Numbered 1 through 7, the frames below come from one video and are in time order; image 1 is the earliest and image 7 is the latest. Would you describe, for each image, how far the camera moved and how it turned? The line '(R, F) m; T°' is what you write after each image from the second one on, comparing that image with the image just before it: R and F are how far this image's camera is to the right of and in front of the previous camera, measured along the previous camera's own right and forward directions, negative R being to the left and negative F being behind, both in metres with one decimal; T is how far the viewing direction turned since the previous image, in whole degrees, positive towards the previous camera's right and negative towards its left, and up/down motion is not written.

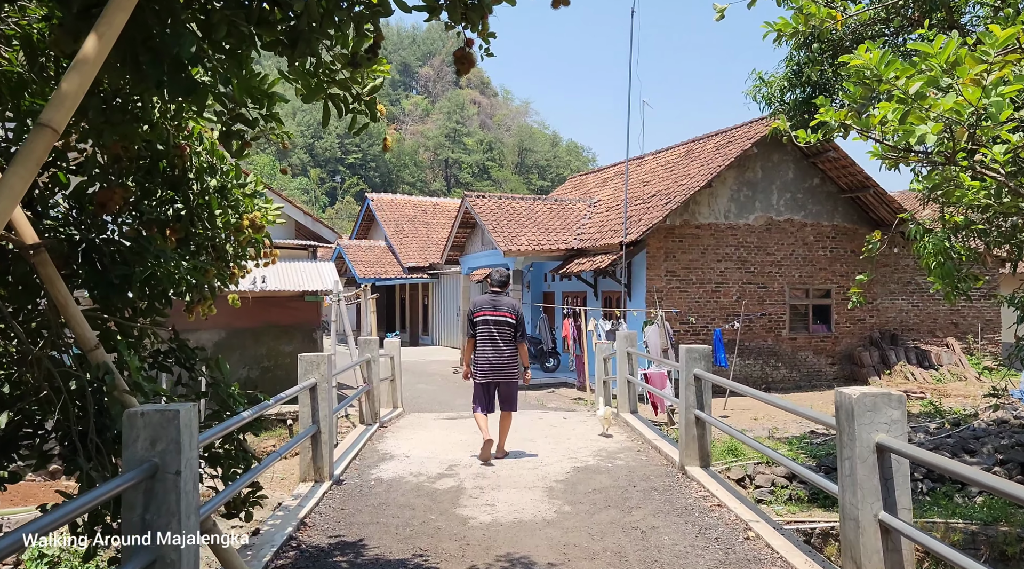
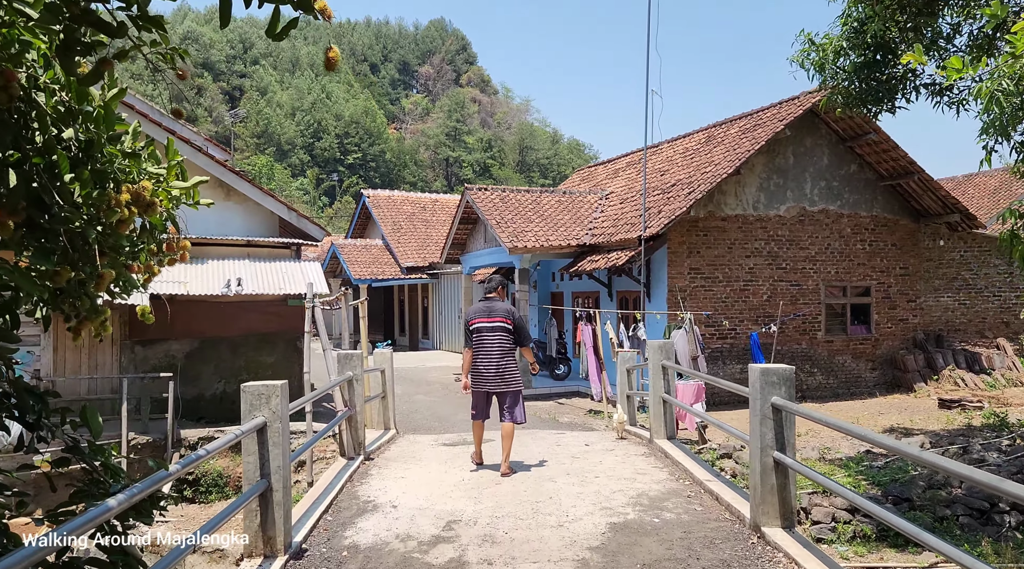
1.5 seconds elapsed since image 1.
(-0.1, +1.5) m; 0°
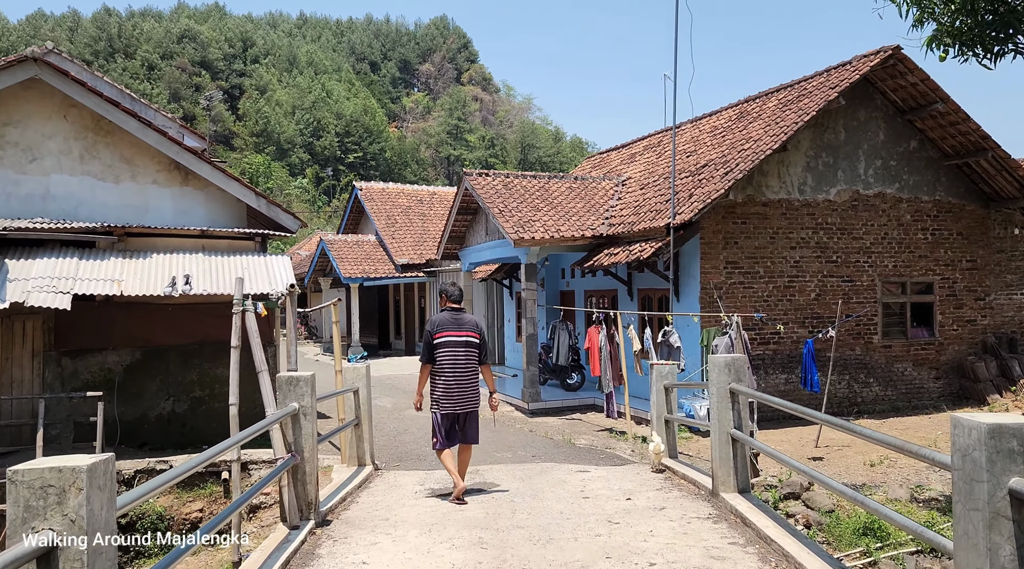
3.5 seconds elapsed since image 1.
(0.0, +2.0) m; 0°
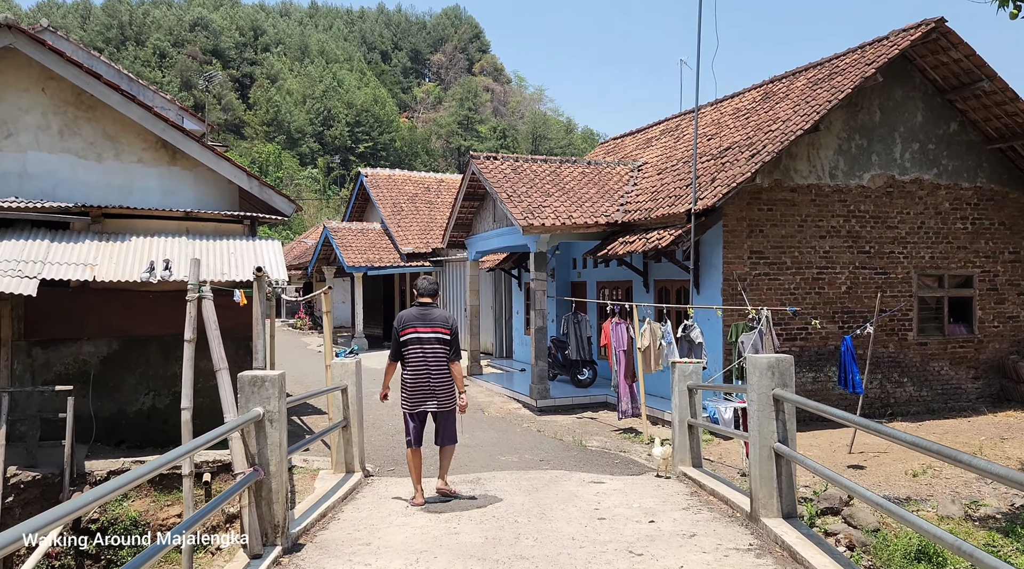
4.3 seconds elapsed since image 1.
(0.0, +0.8) m; -1°
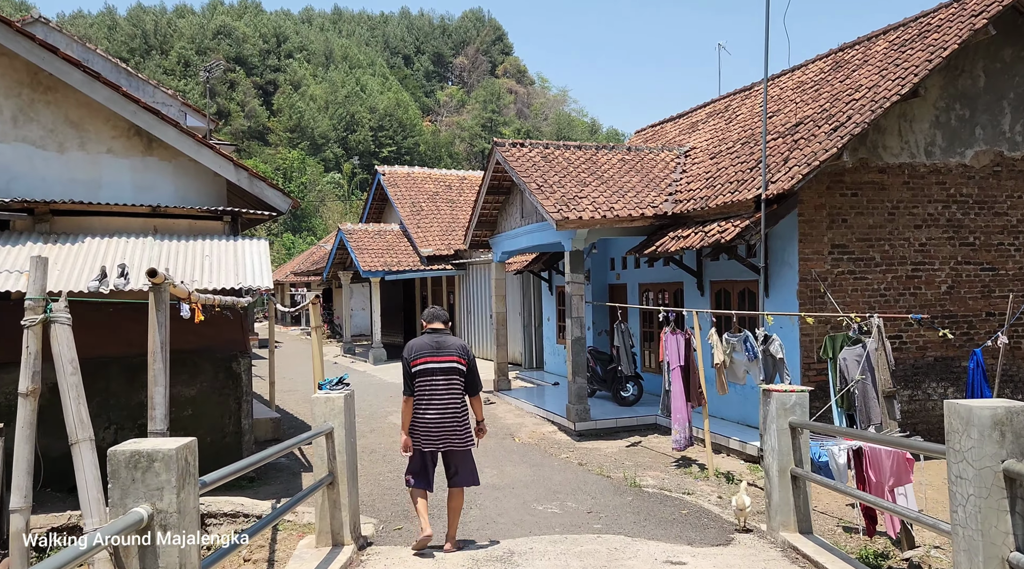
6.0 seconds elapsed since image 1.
(-0.1, +1.7) m; -2°
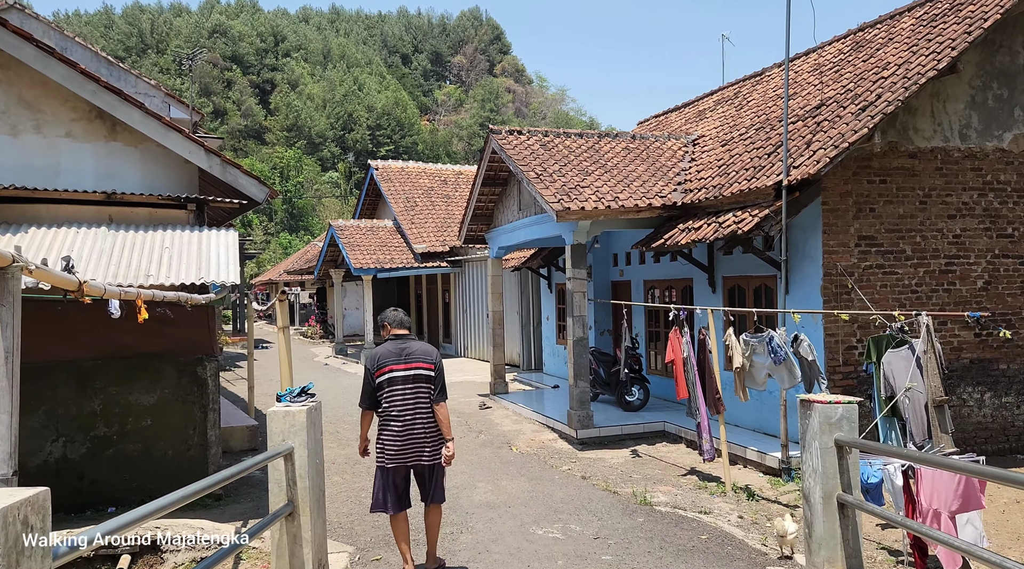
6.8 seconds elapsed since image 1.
(0.0, +0.8) m; 0°
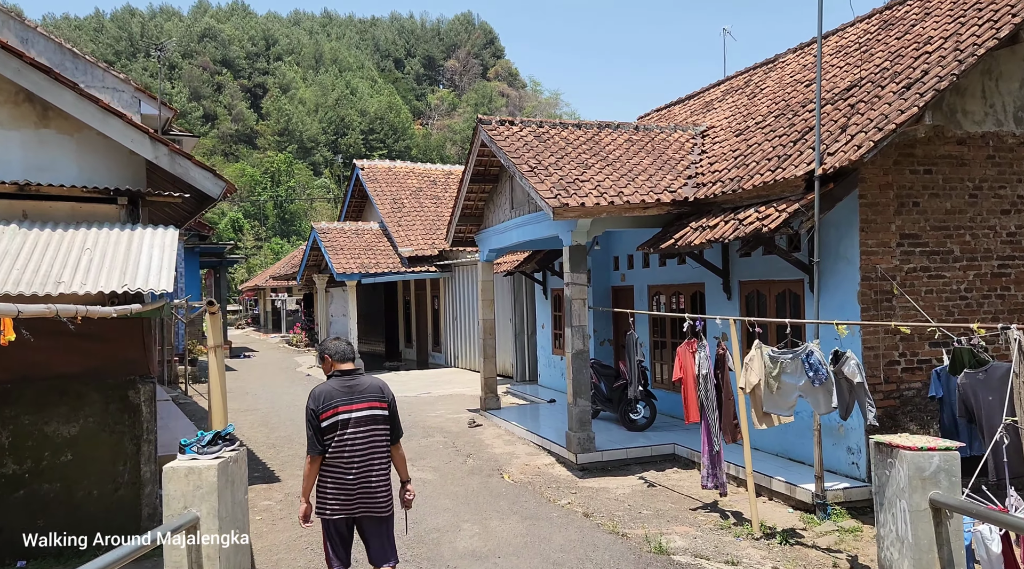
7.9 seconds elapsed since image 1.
(0.0, +1.1) m; 0°
